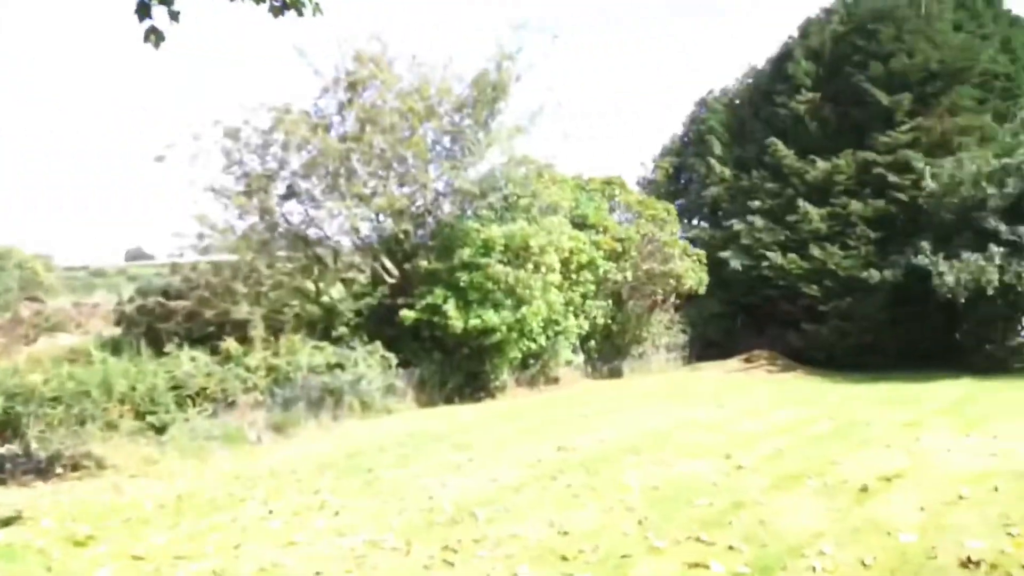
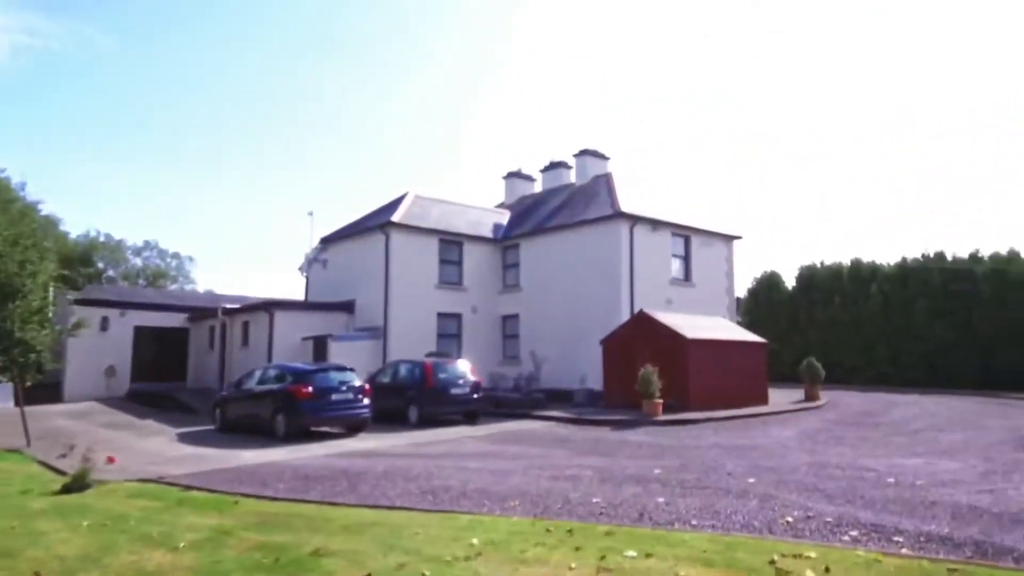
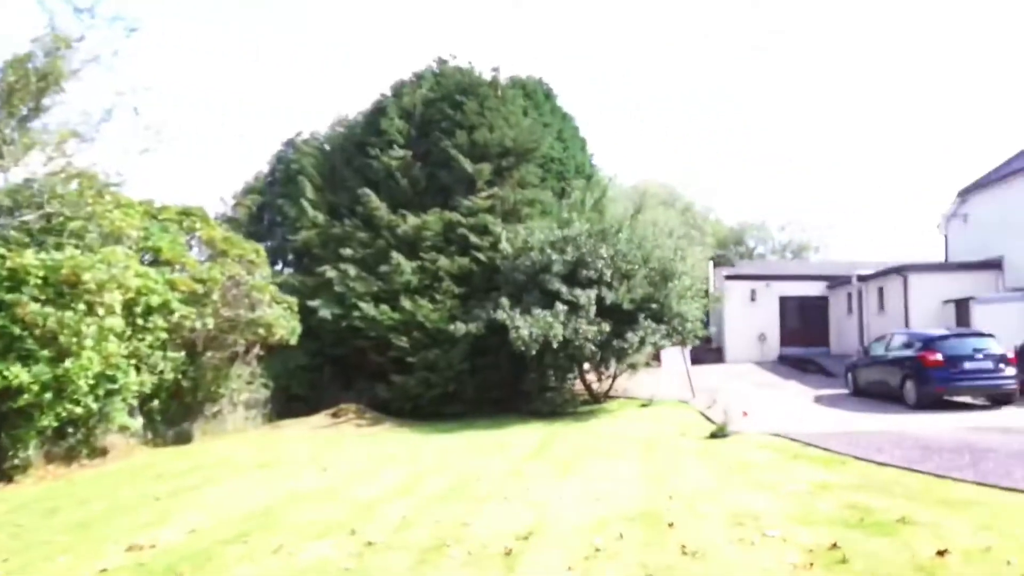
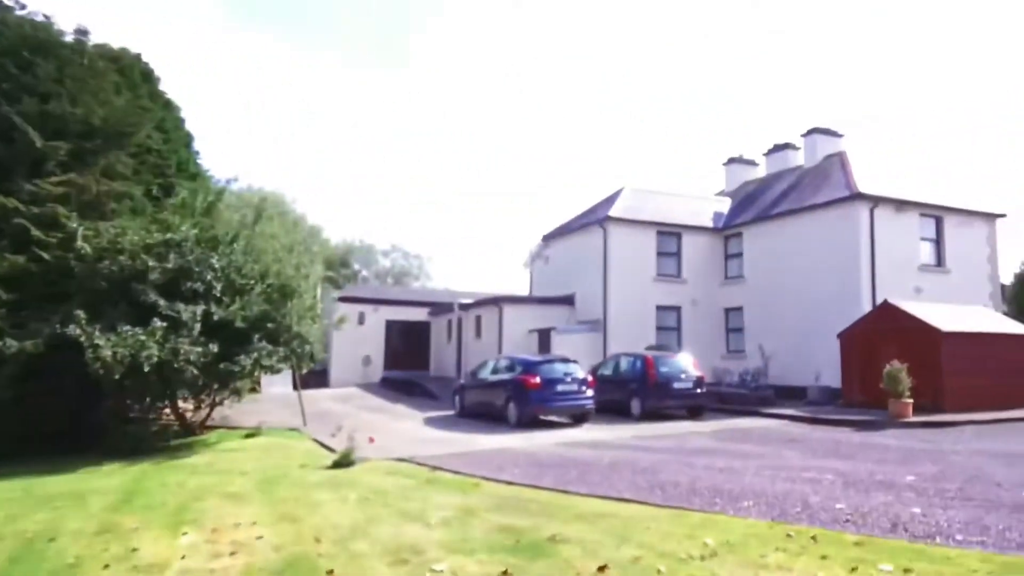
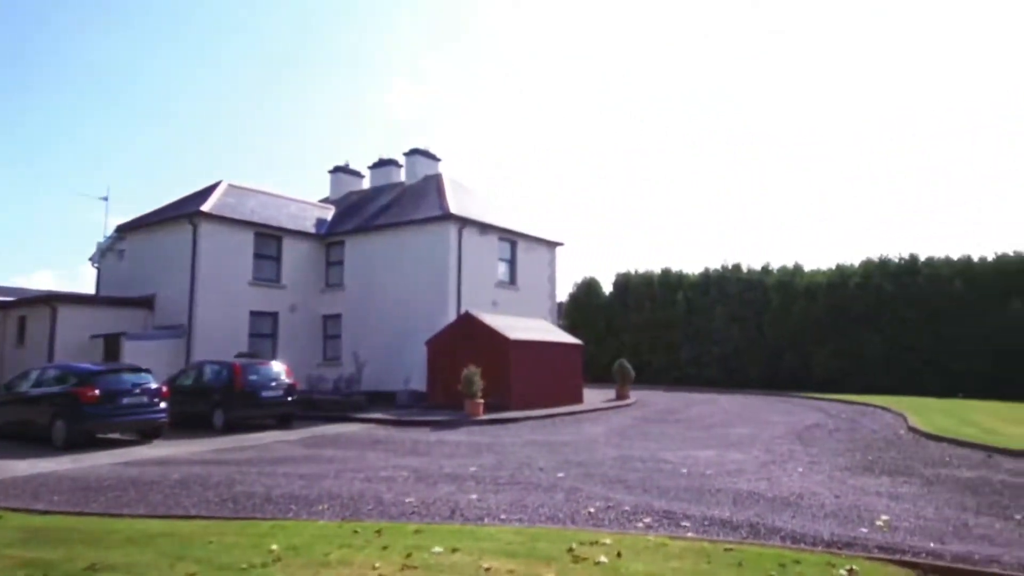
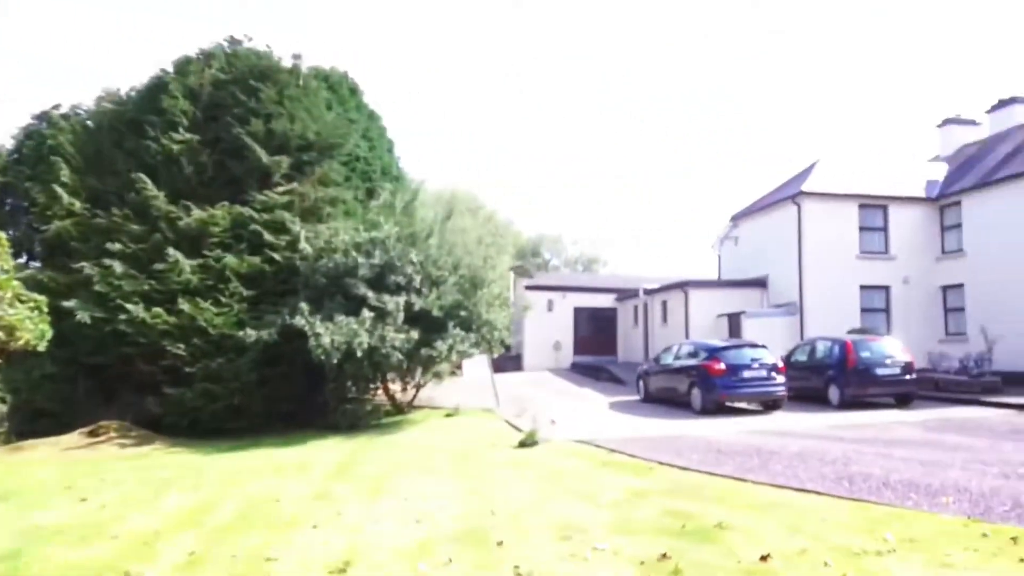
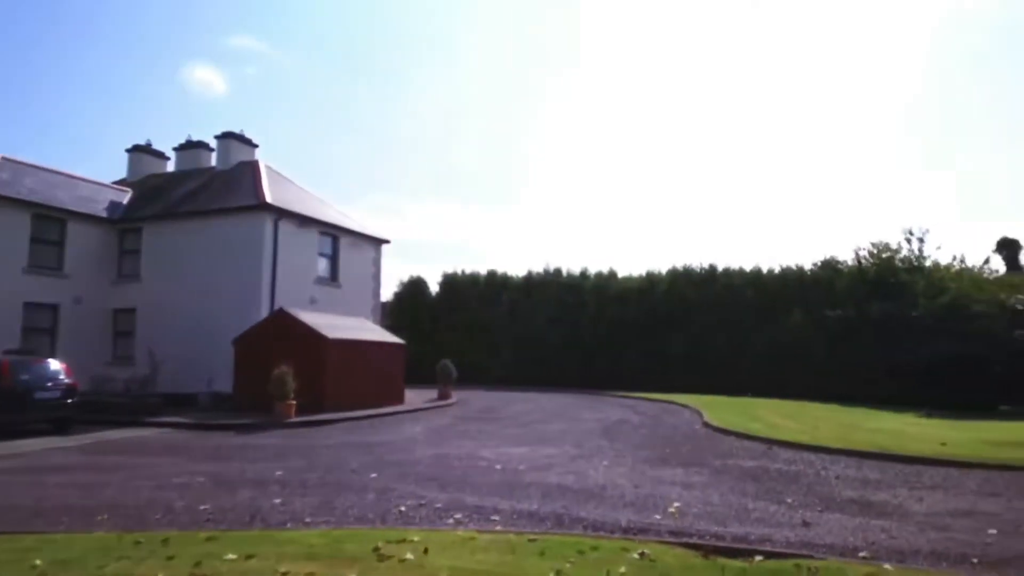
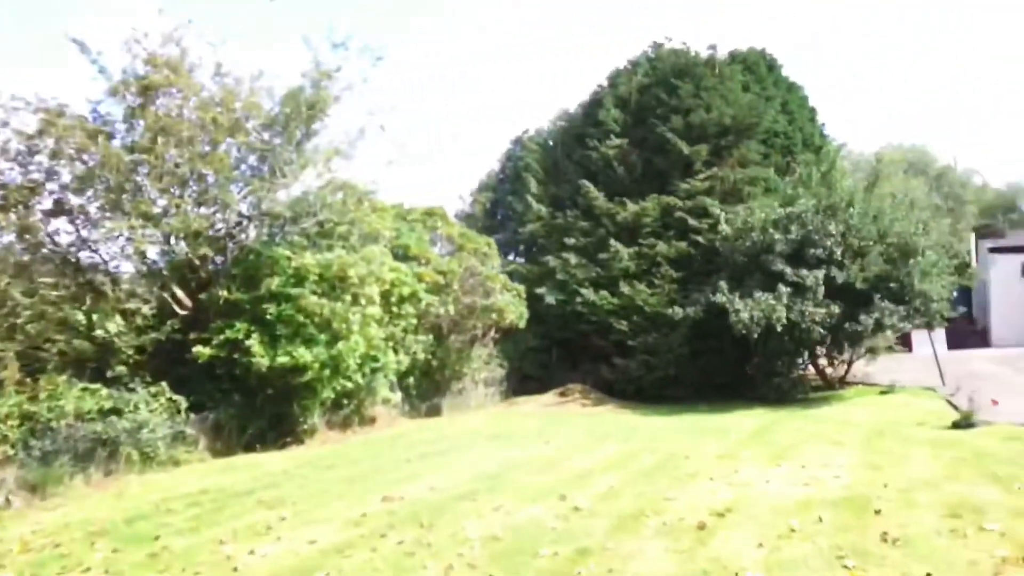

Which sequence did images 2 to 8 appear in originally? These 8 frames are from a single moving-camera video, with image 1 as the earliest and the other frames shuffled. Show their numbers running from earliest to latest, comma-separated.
8, 3, 6, 4, 2, 5, 7
